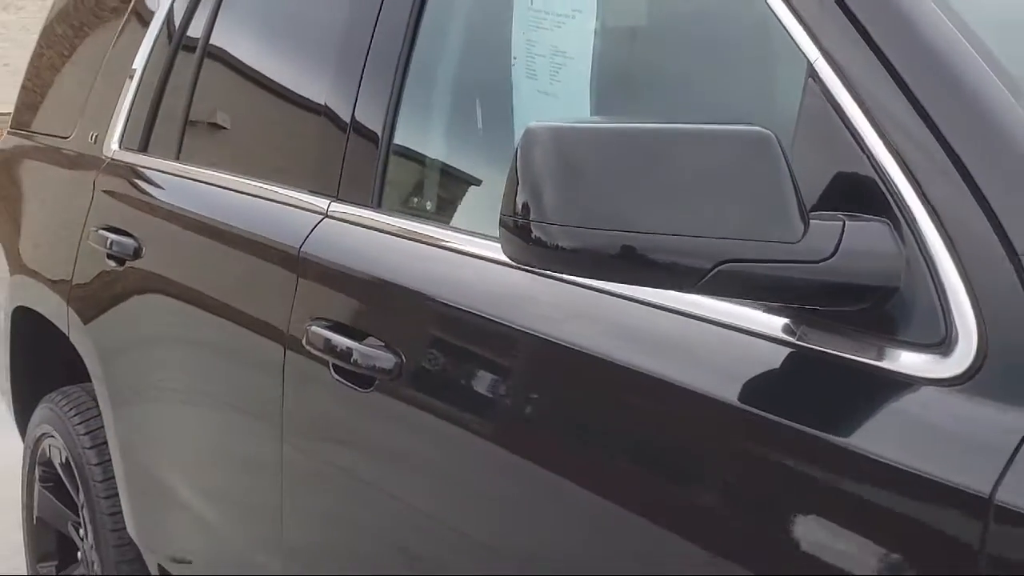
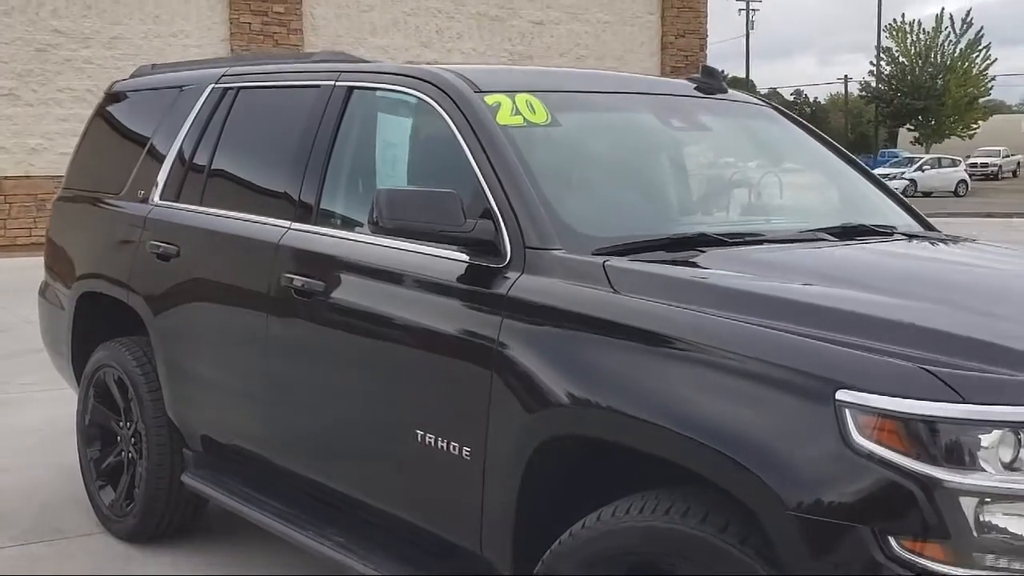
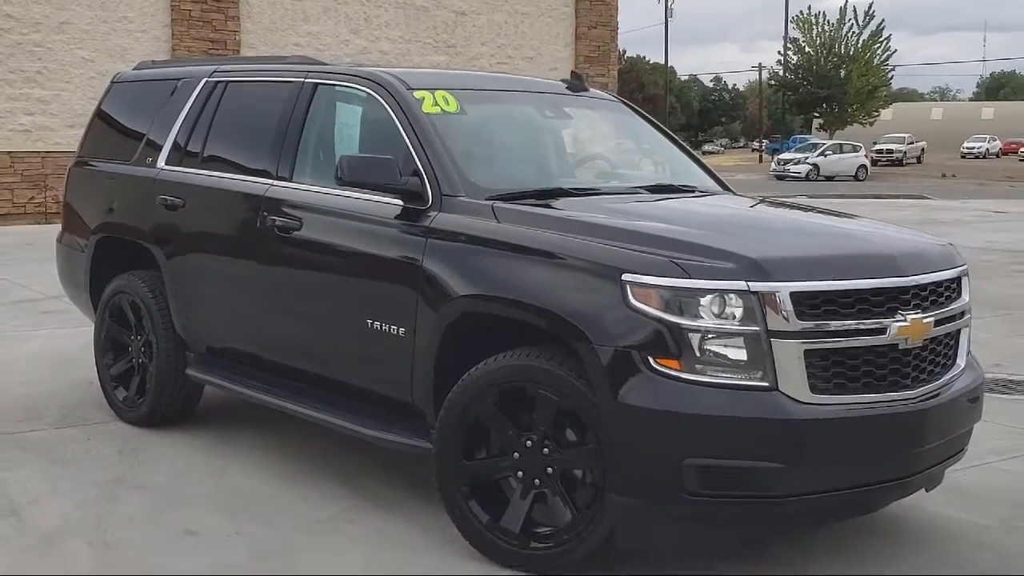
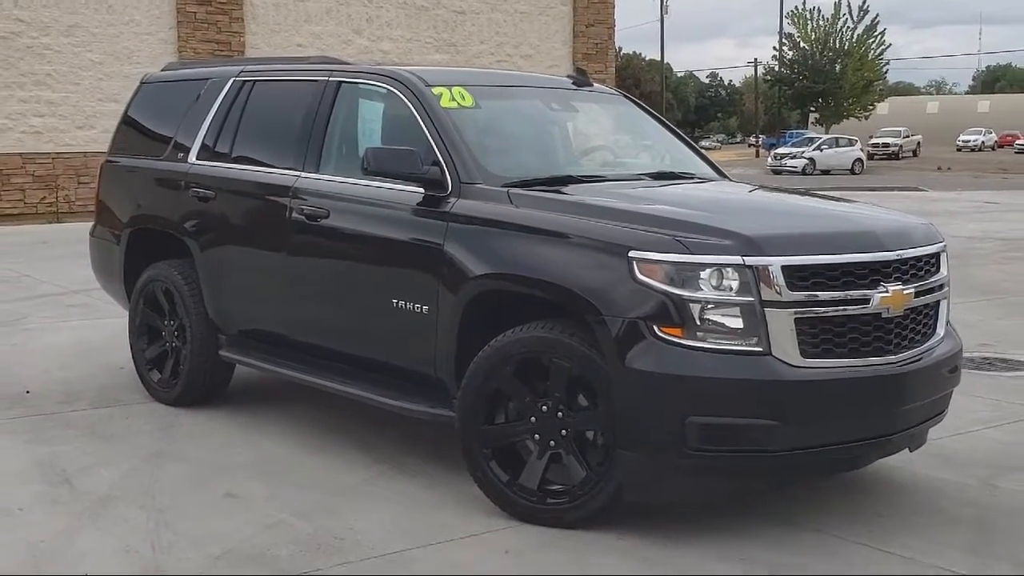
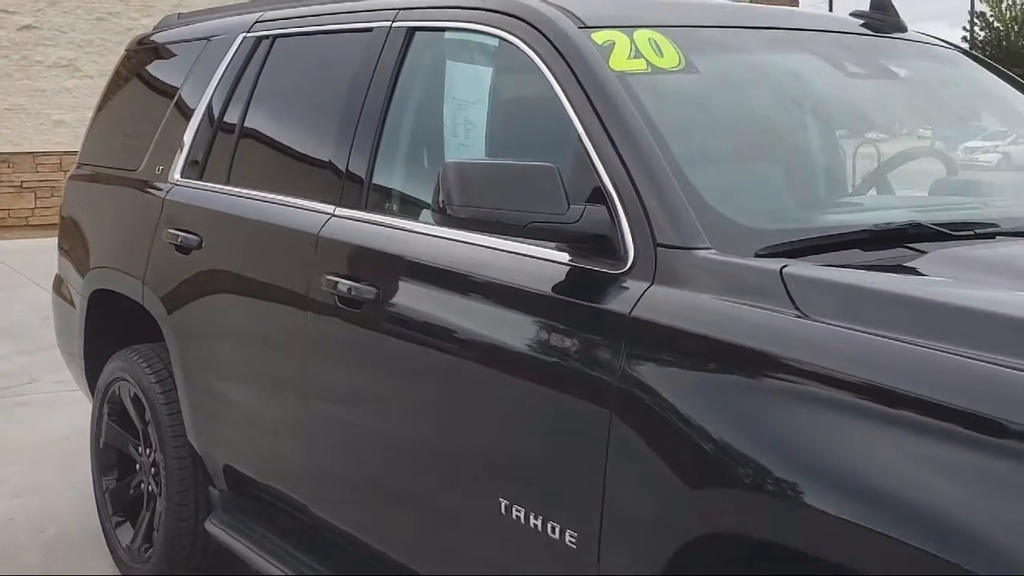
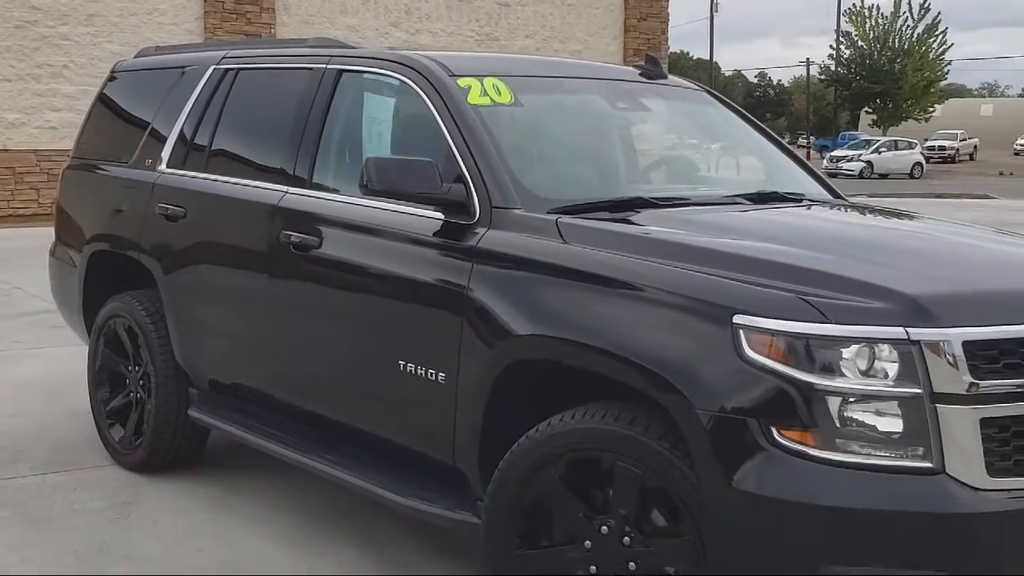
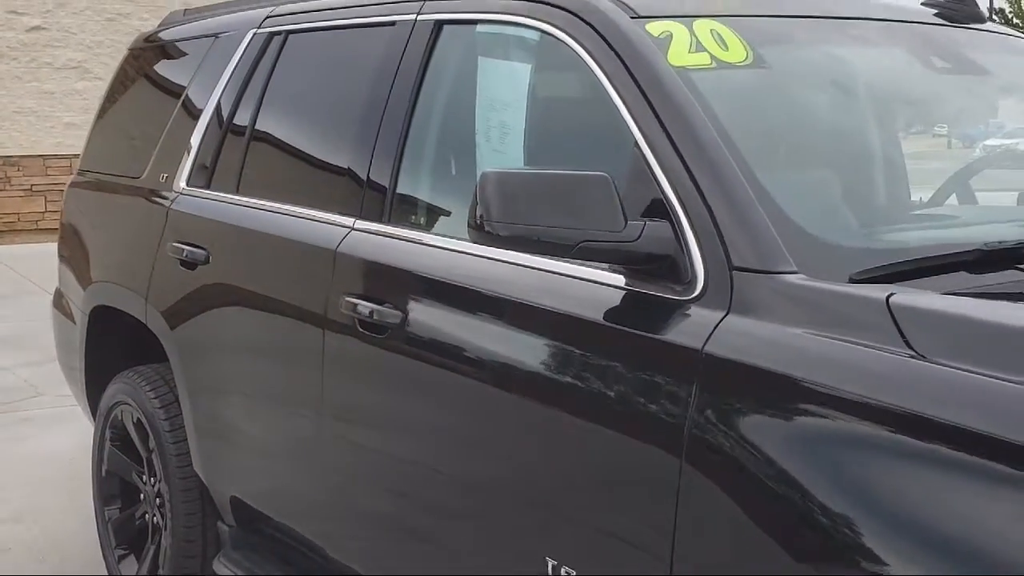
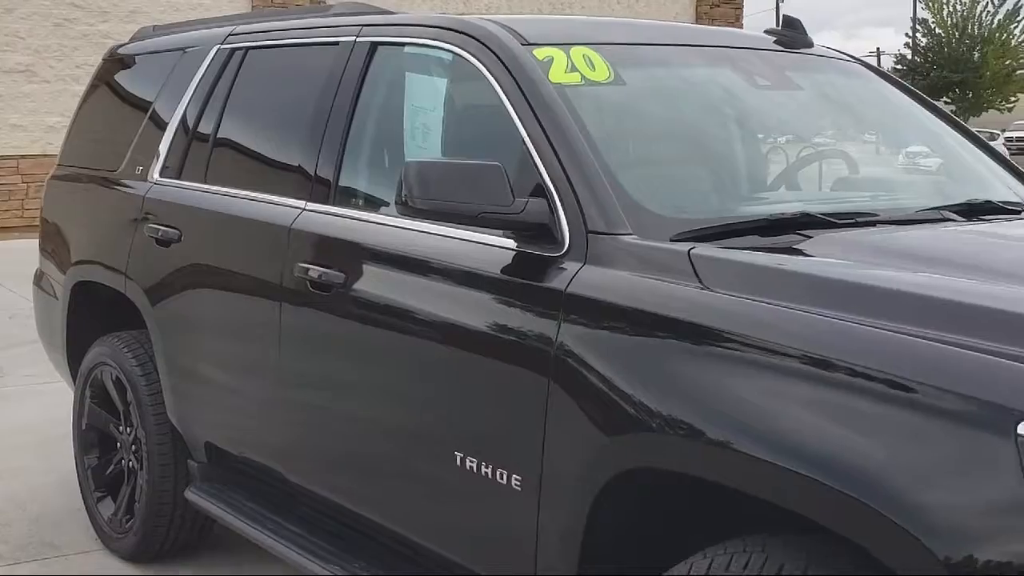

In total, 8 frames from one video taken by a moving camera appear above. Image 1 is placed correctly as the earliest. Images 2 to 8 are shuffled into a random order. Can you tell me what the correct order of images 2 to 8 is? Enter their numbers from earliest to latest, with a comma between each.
7, 5, 8, 2, 6, 3, 4
